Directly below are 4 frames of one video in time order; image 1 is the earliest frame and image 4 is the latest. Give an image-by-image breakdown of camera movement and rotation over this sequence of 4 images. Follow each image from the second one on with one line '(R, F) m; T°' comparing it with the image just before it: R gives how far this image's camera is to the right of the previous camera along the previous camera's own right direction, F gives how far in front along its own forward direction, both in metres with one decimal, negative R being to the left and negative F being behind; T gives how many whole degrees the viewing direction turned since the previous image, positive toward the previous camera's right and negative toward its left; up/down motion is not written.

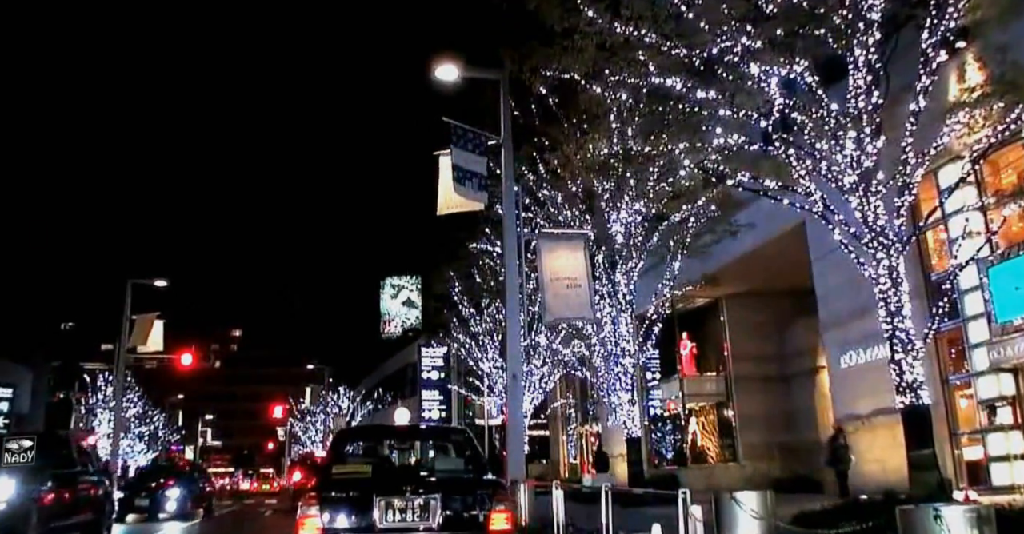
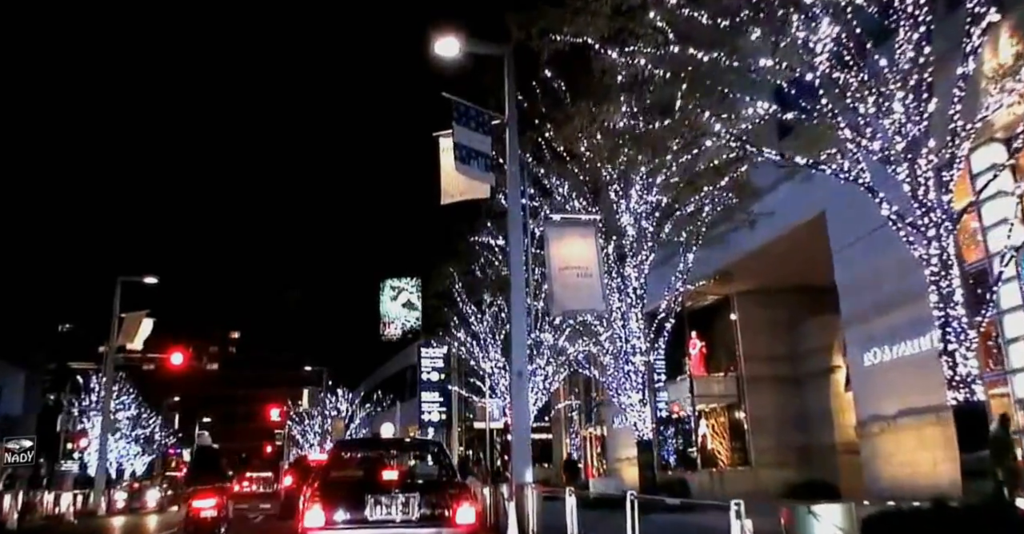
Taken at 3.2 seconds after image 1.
(-0.1, +1.1) m; 0°
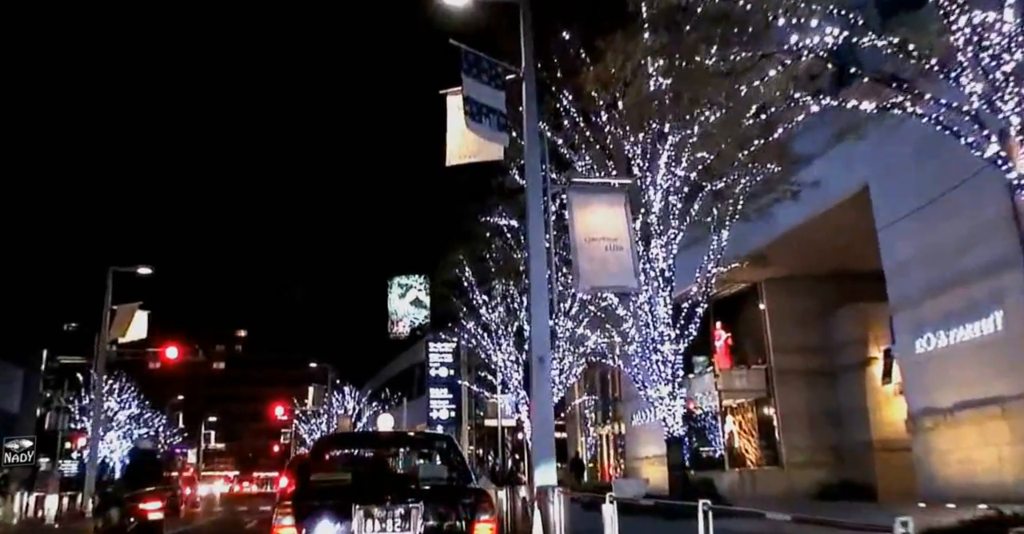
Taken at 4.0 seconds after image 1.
(-0.2, +1.7) m; -1°
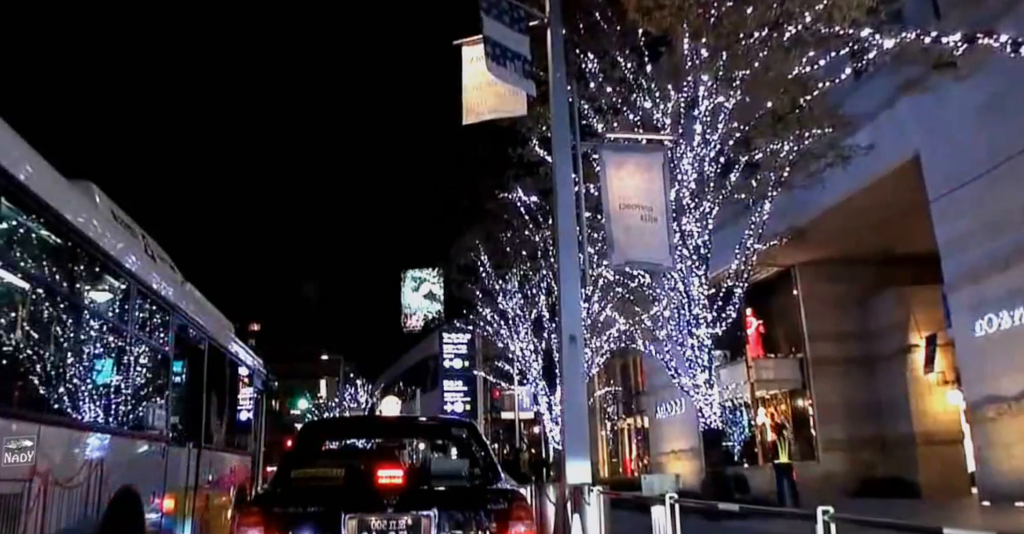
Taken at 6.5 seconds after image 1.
(-0.1, +1.4) m; -1°
